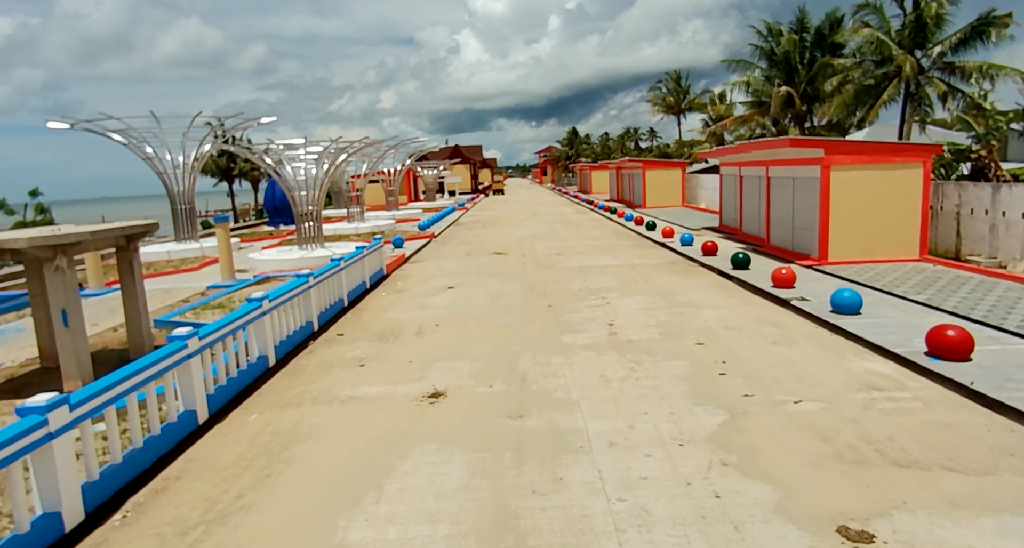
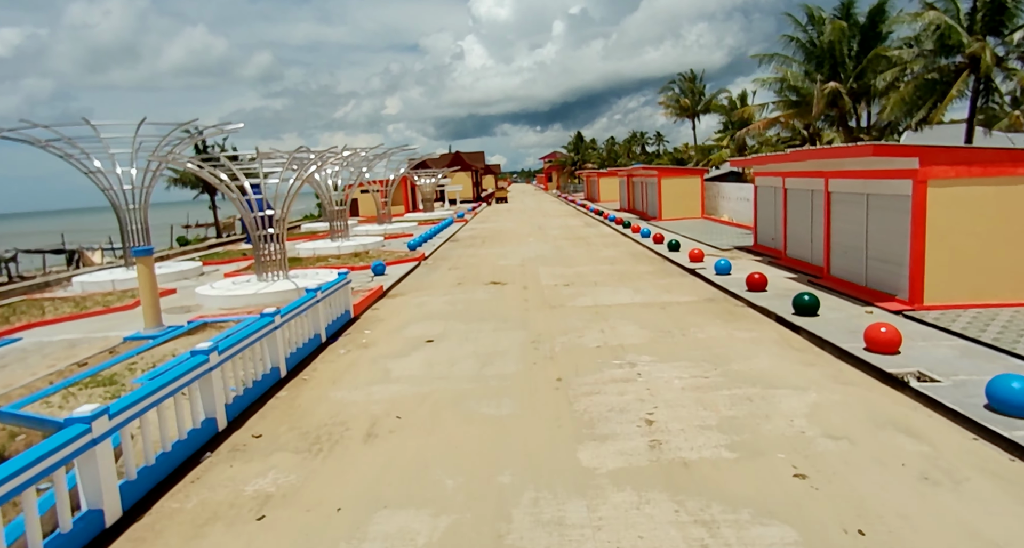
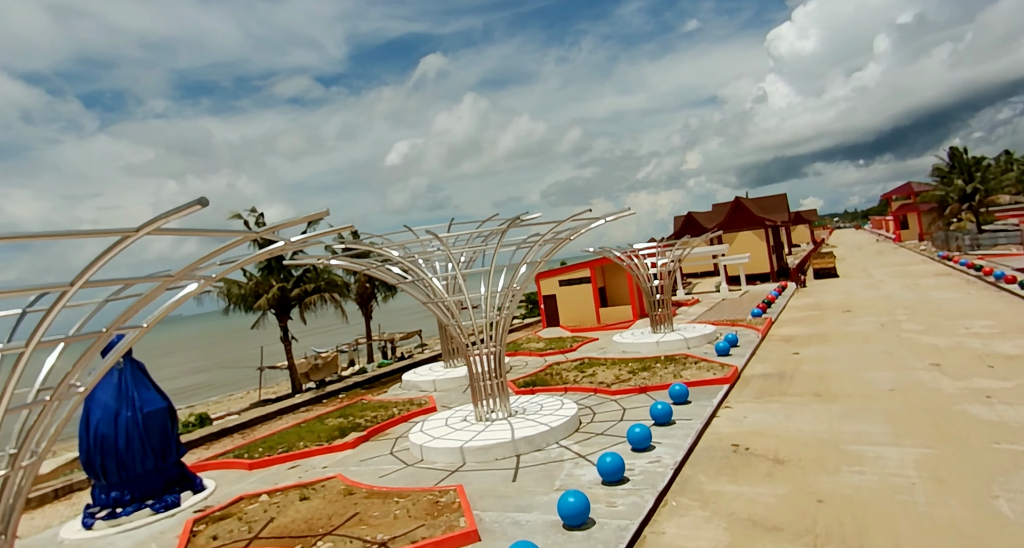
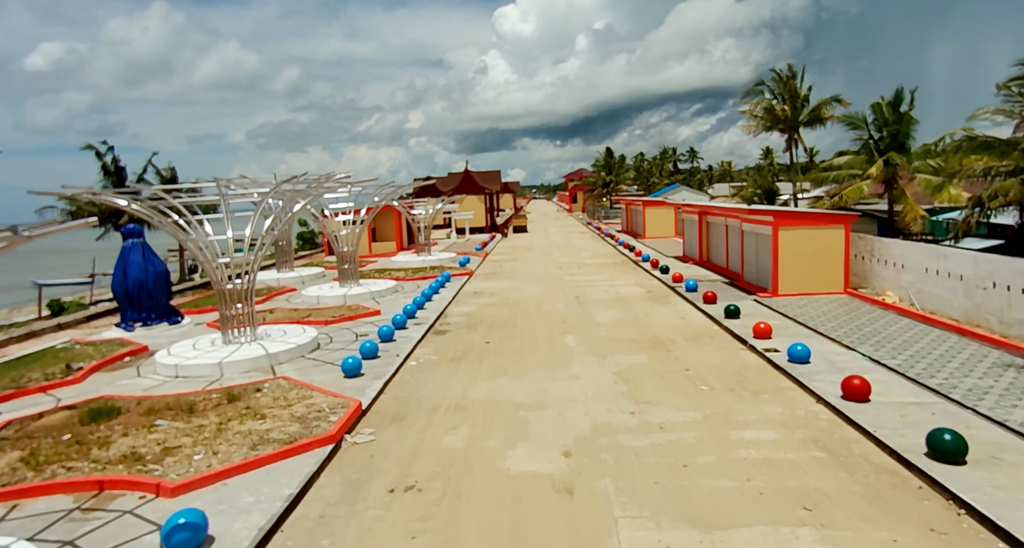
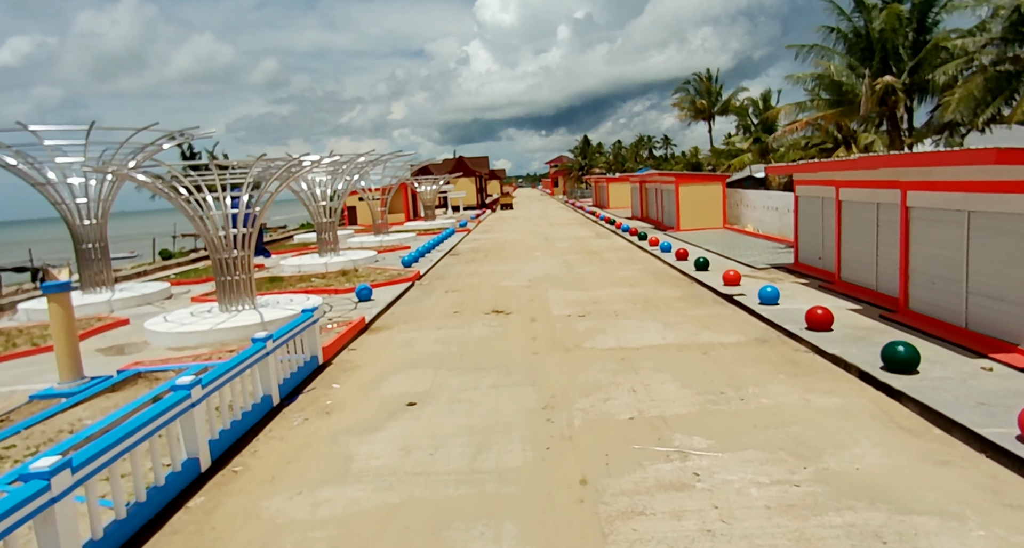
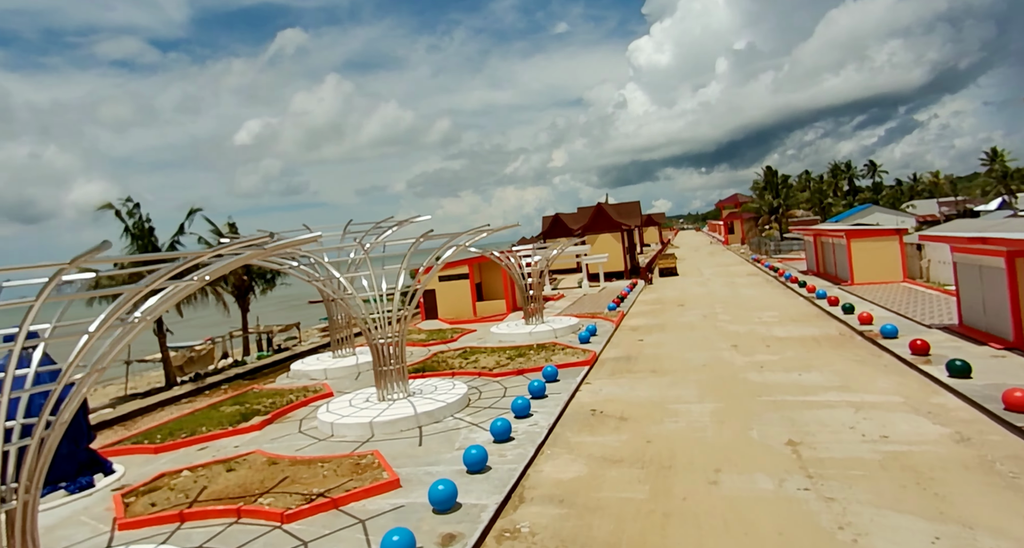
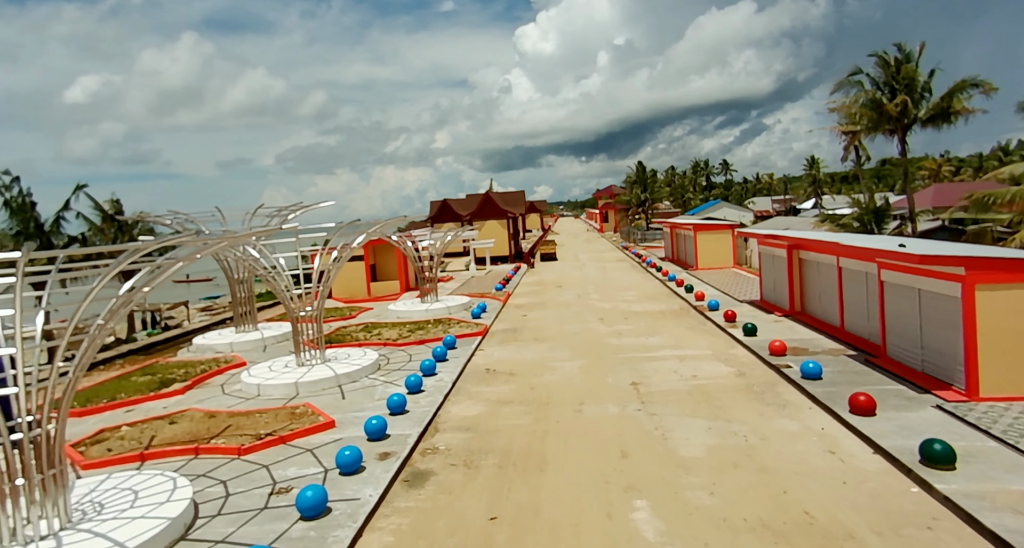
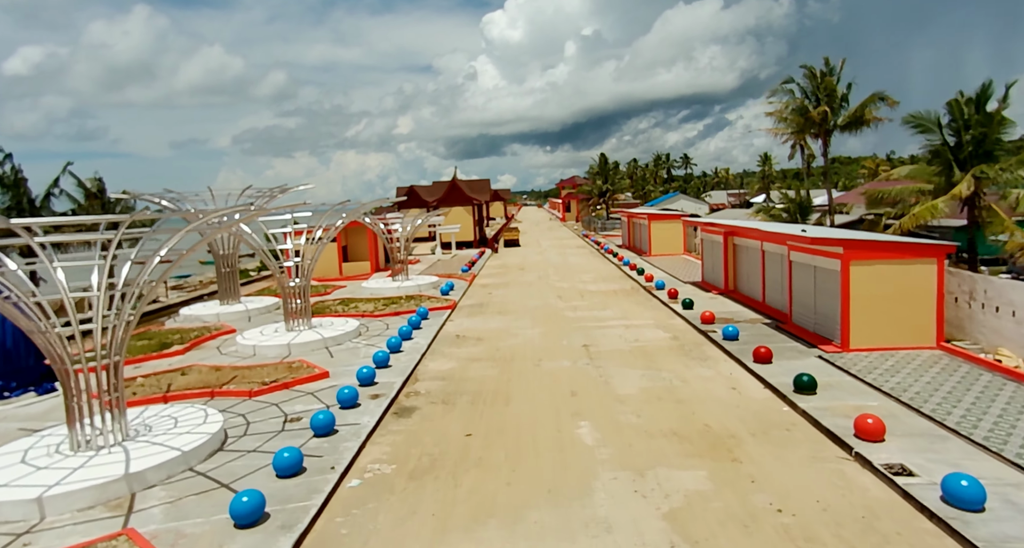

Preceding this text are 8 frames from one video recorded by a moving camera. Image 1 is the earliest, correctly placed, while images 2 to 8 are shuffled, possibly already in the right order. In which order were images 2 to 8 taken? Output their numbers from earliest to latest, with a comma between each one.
2, 5, 4, 8, 7, 6, 3
